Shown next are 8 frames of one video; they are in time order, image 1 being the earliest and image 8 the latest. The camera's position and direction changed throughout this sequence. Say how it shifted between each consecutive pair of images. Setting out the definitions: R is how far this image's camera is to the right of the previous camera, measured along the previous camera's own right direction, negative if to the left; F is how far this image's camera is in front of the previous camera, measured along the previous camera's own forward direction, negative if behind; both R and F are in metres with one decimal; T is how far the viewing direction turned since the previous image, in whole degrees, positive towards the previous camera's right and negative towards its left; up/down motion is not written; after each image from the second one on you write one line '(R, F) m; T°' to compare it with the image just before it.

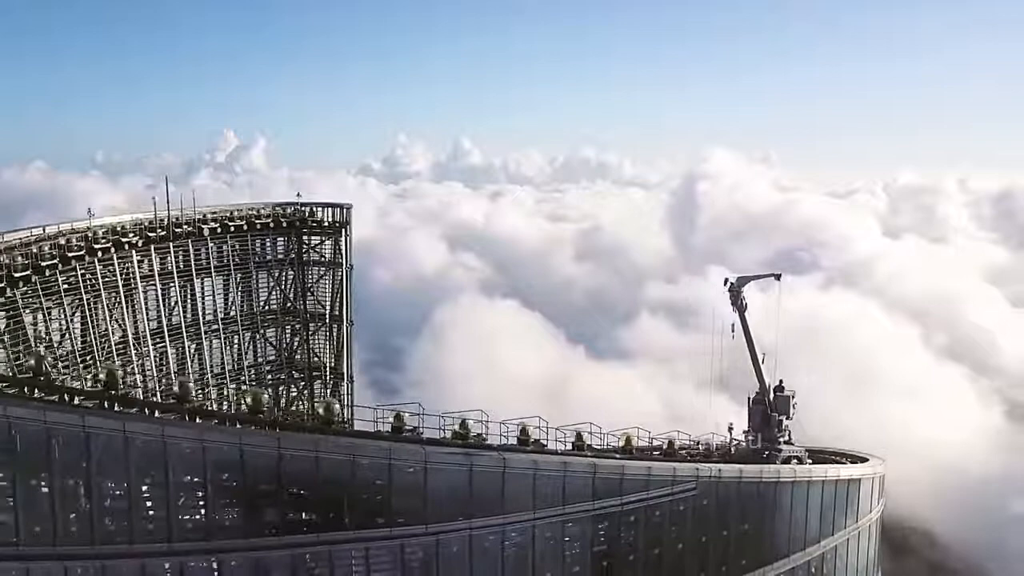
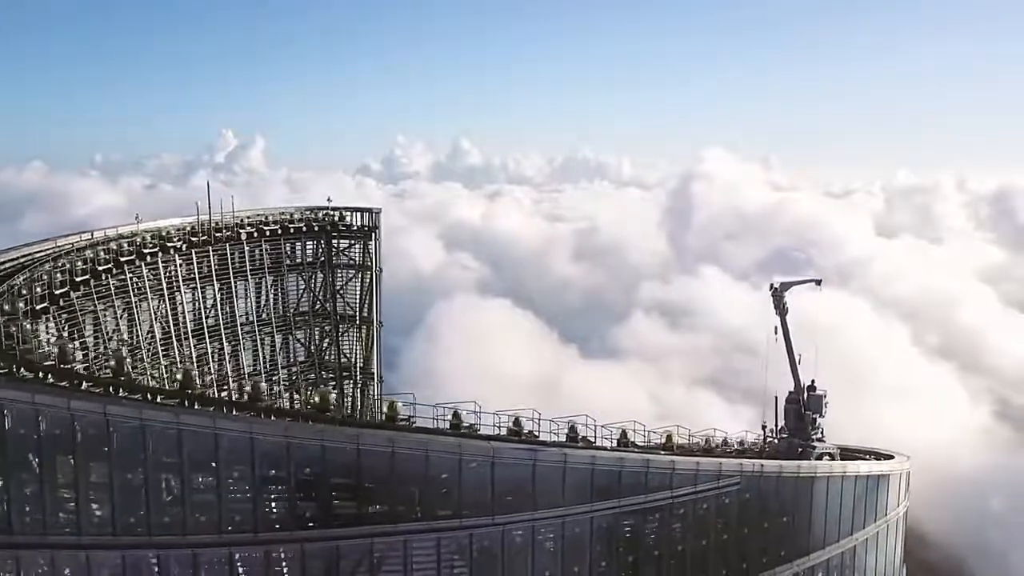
(-2.3, -1.7) m; 0°
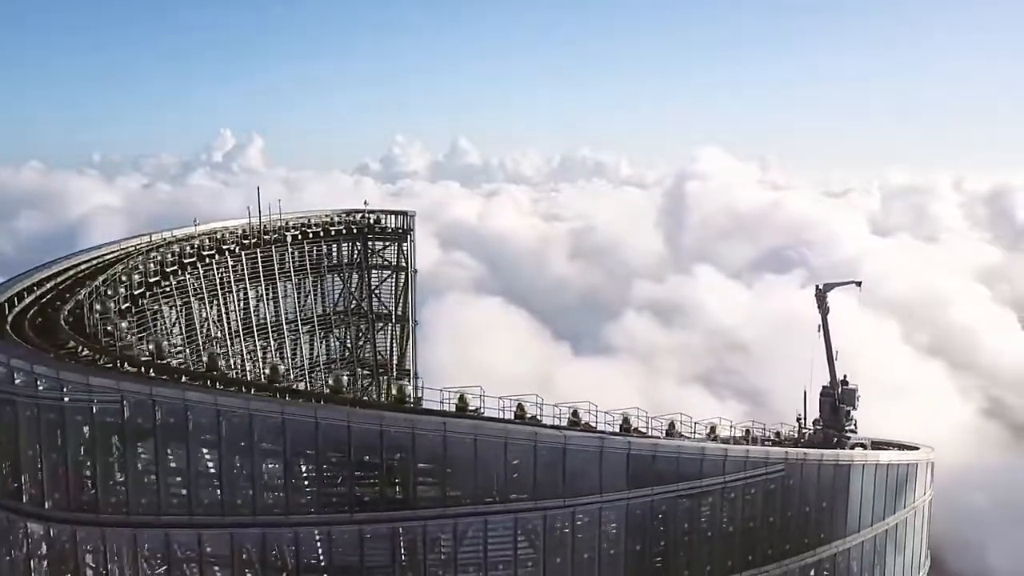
(-2.9, -2.5) m; 0°
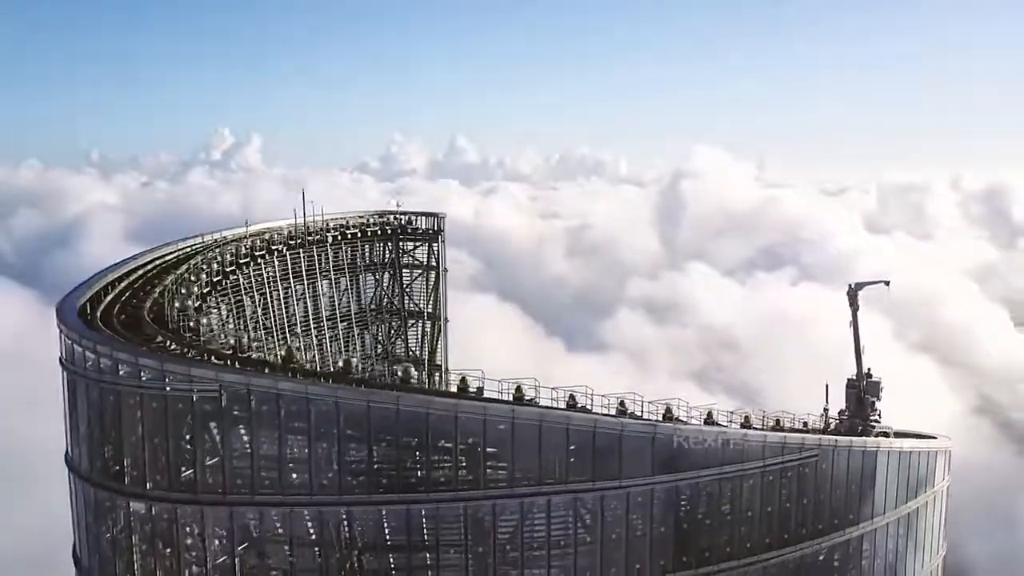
(-2.7, -2.8) m; 0°
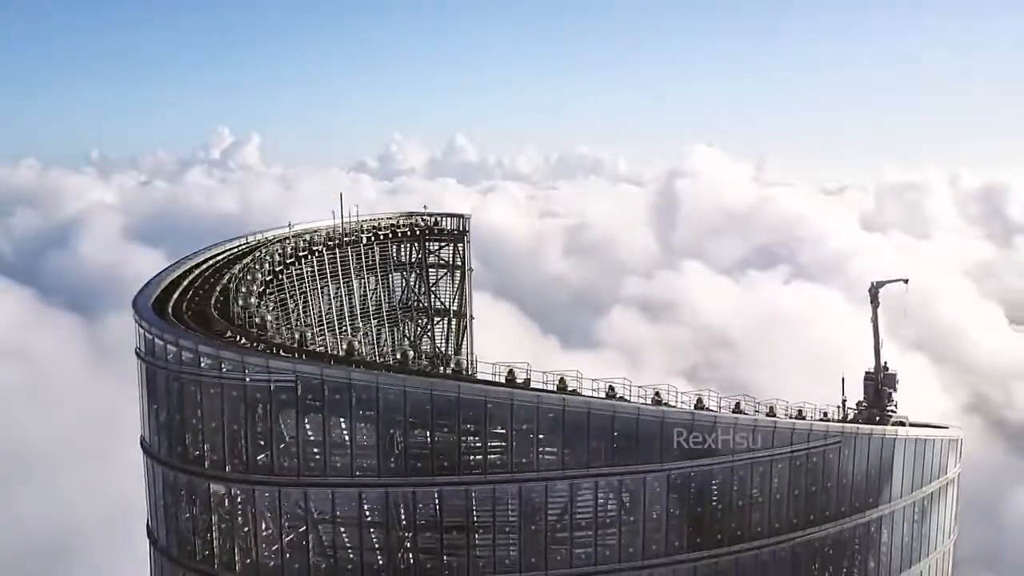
(-2.4, -2.8) m; 0°
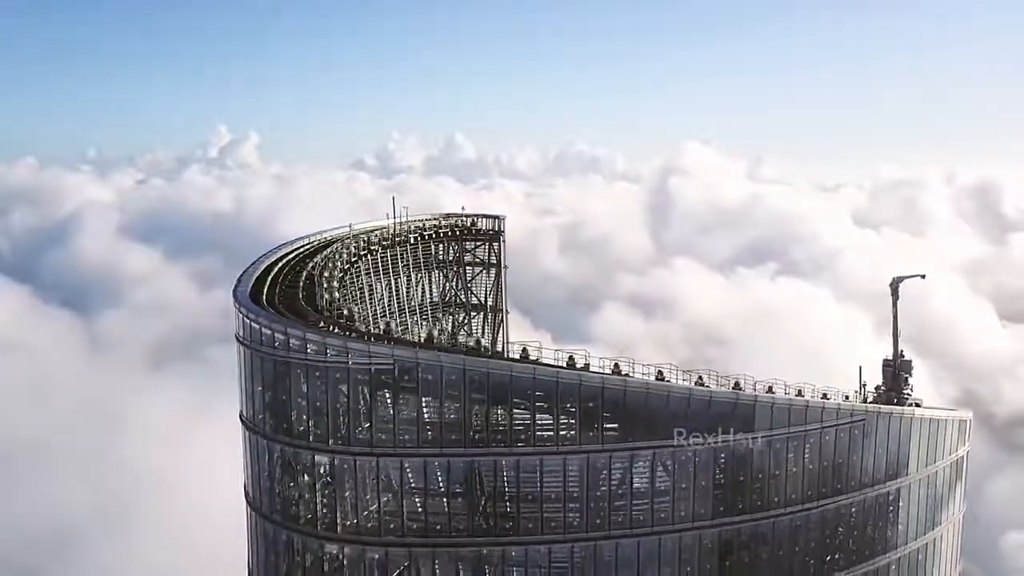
(-3.6, -4.9) m; 0°
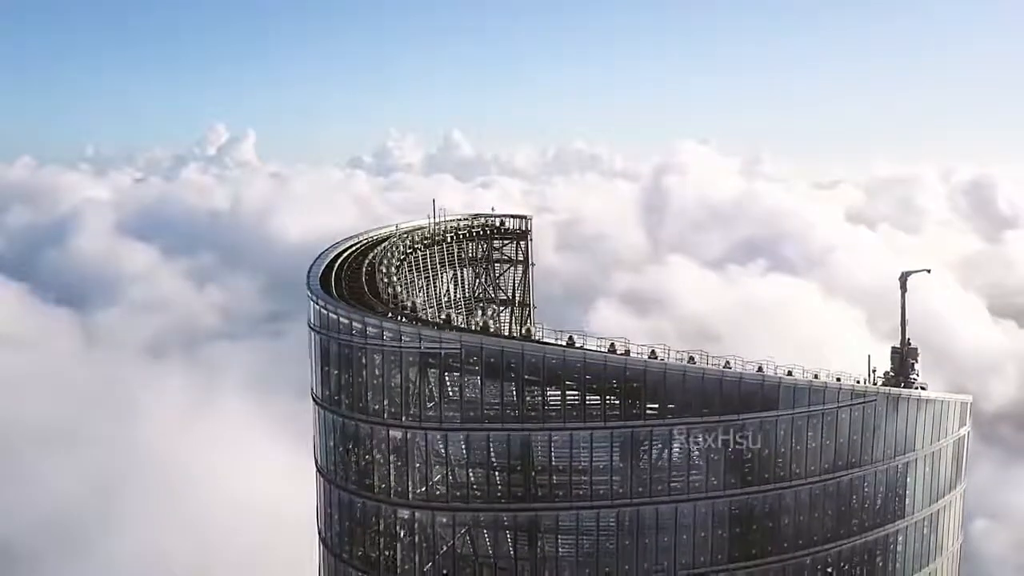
(-3.2, -5.0) m; 0°
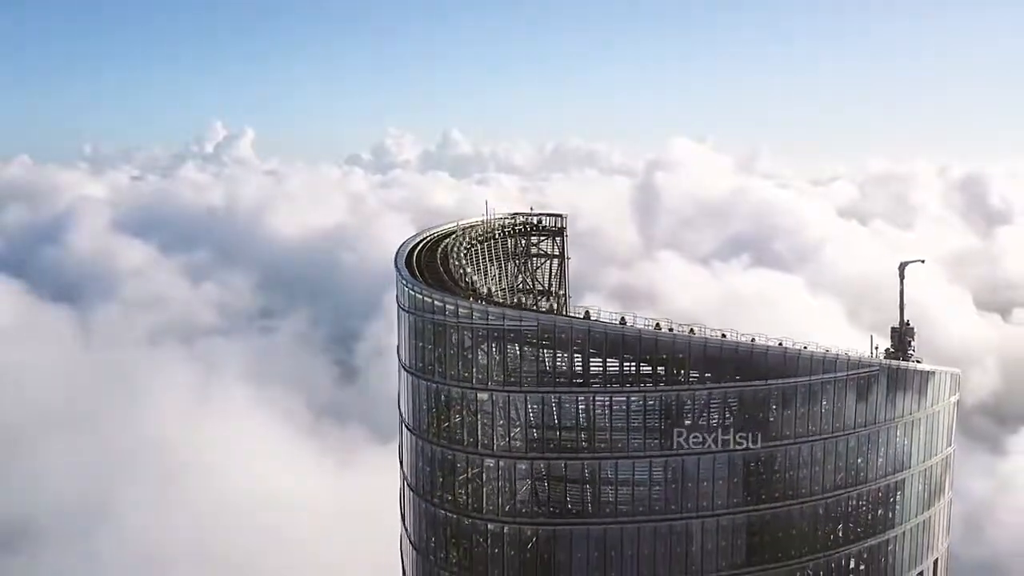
(-4.8, -9.4) m; 0°
